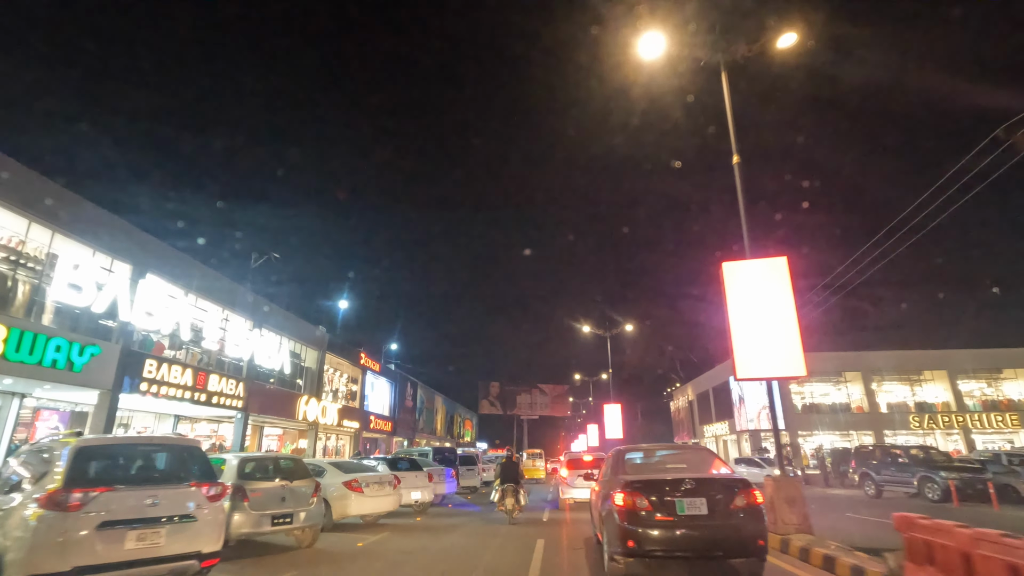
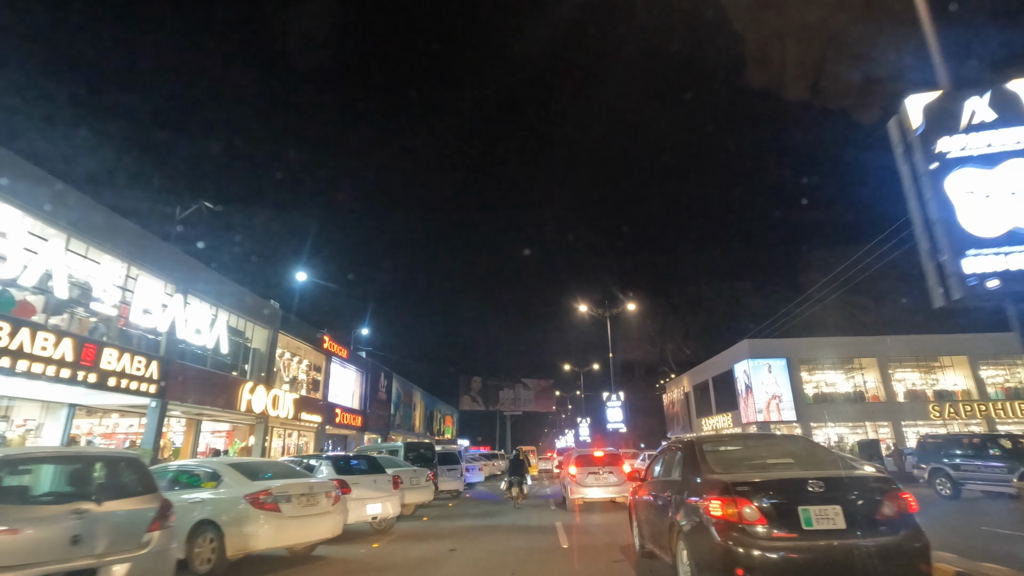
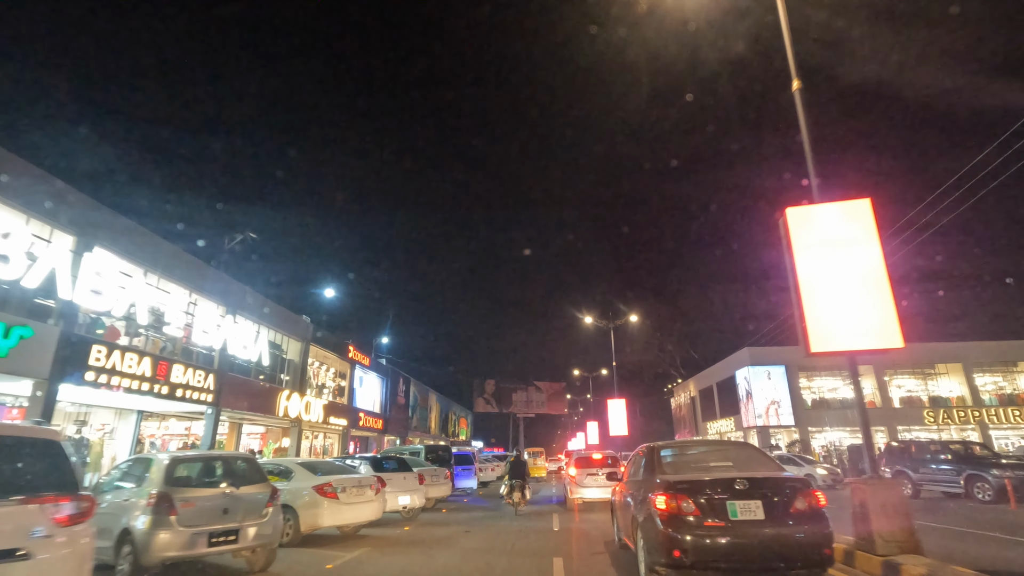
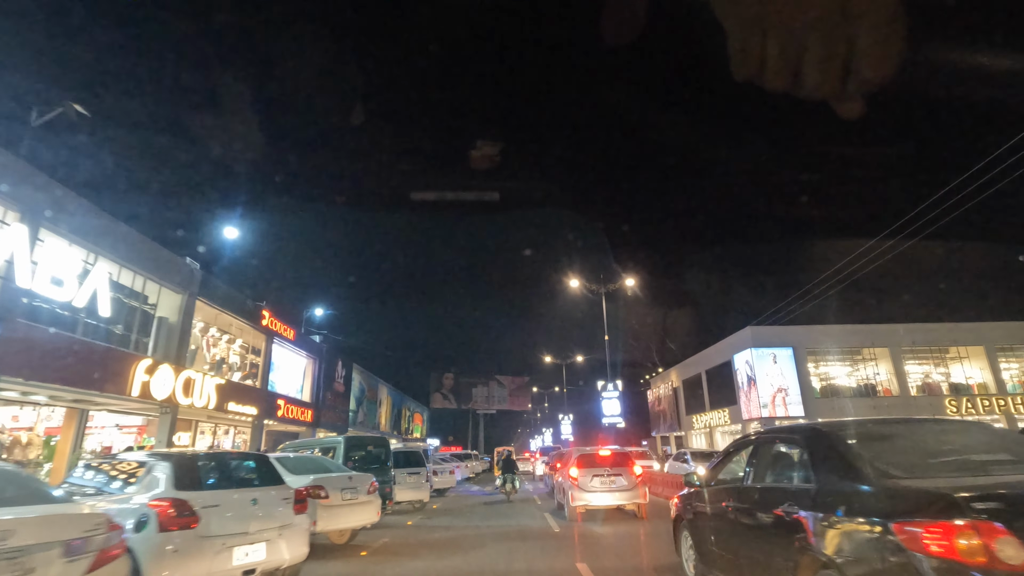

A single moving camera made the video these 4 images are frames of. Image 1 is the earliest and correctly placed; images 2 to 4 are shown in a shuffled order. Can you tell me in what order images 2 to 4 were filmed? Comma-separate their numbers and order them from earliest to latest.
3, 2, 4
